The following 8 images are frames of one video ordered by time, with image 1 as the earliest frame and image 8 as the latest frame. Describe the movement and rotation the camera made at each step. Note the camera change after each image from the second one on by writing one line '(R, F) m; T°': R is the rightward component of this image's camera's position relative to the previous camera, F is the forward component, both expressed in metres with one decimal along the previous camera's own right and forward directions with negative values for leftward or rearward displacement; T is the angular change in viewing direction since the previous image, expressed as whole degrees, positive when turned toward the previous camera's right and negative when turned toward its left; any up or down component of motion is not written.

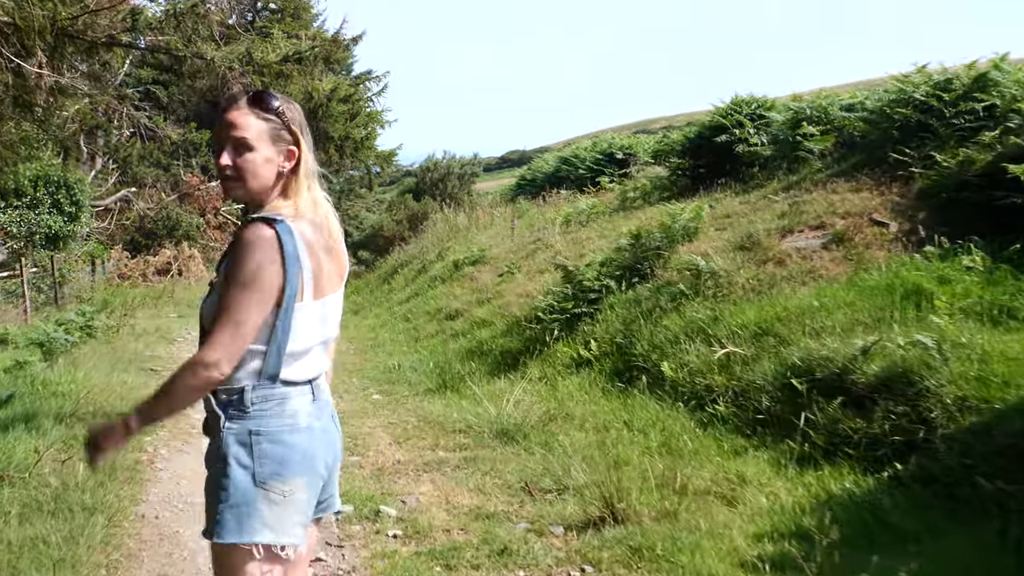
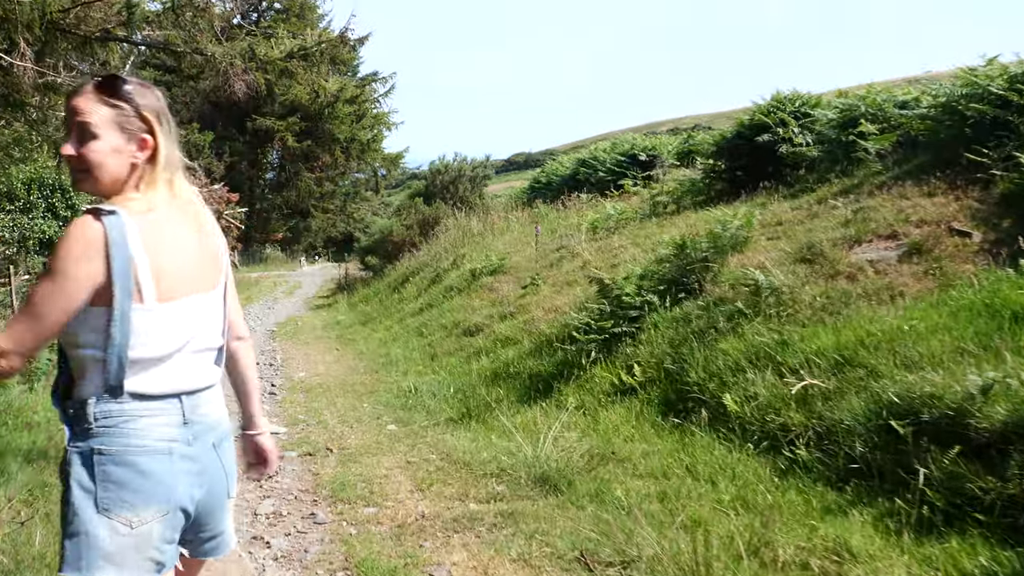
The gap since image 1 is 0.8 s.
(-0.1, +0.8) m; 0°
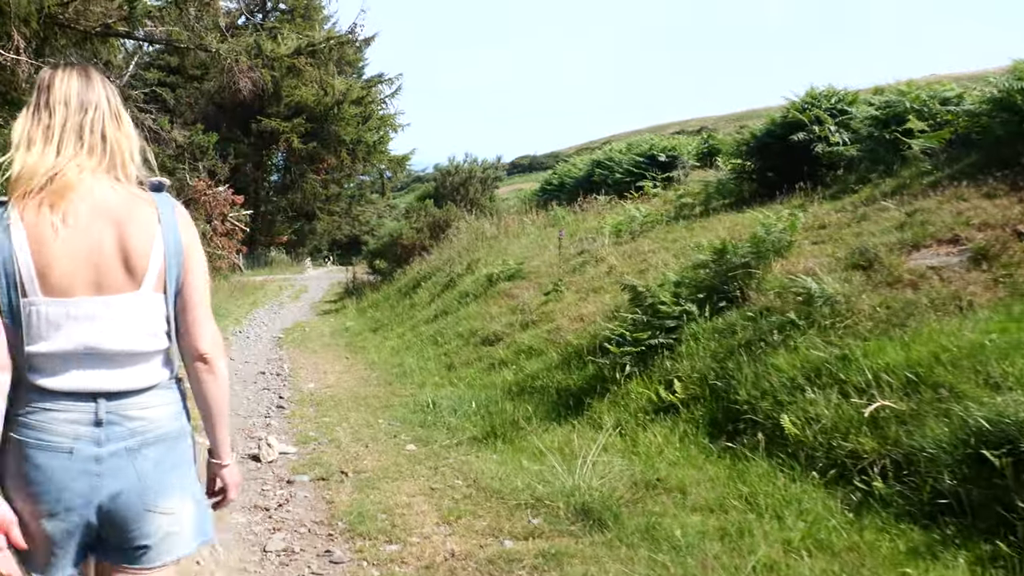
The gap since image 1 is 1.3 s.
(-0.1, +0.5) m; 0°
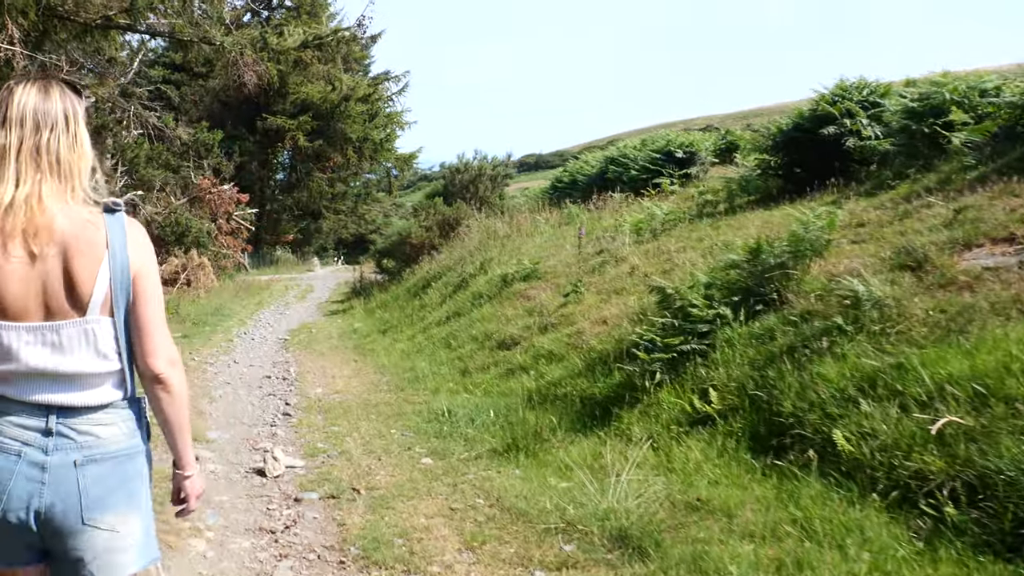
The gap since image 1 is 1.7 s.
(-0.1, +0.4) m; 0°
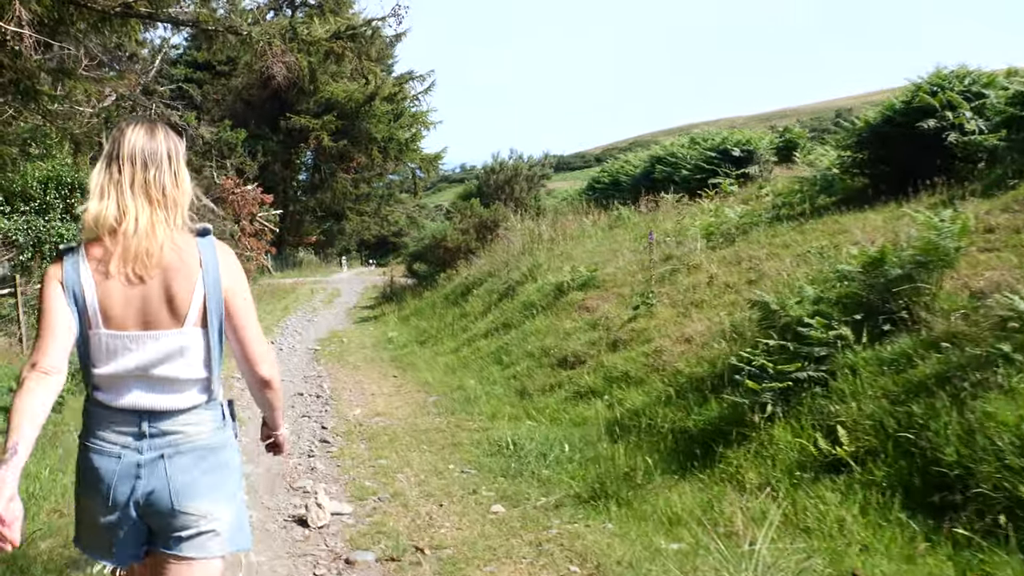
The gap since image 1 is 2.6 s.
(-0.3, +0.9) m; -1°
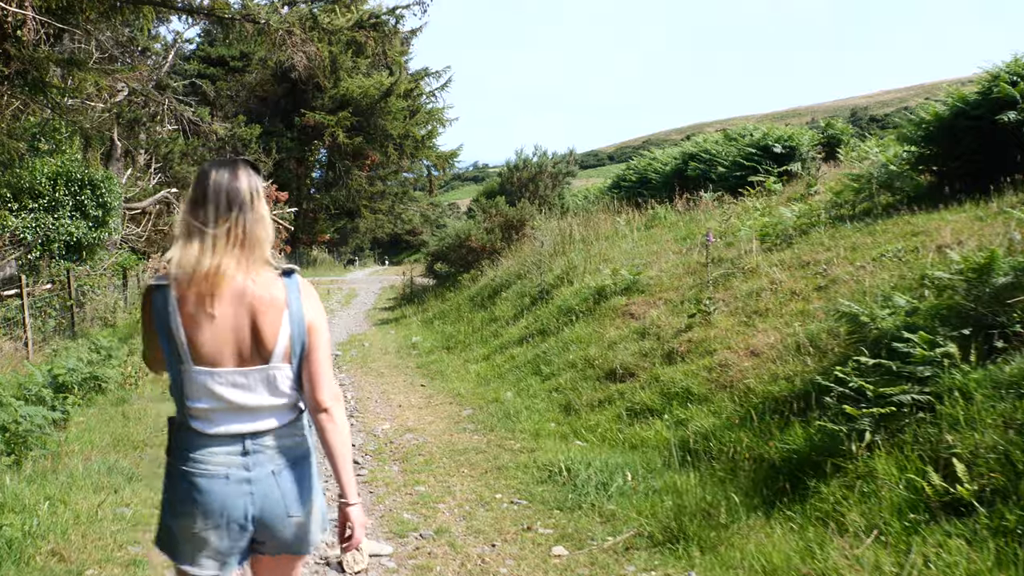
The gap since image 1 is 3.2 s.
(-0.2, +0.6) m; -1°
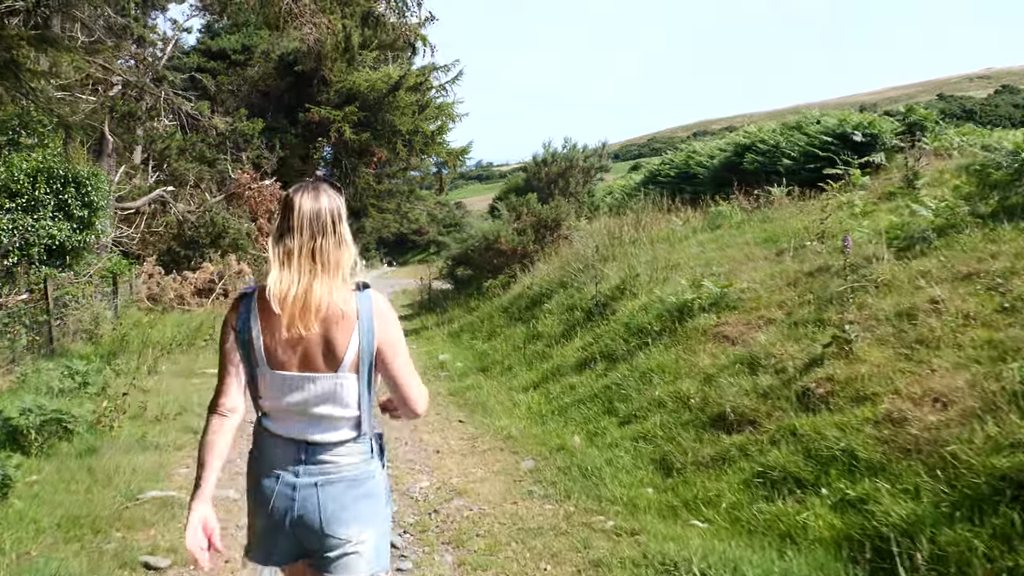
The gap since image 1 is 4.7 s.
(-0.3, +1.6) m; 0°
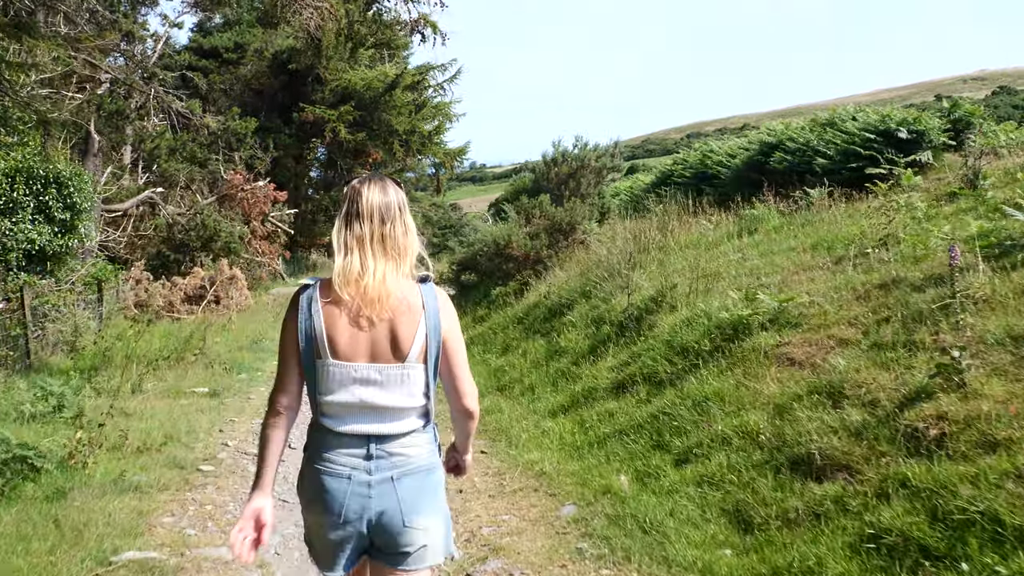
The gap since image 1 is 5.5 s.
(-0.2, +0.8) m; 0°
